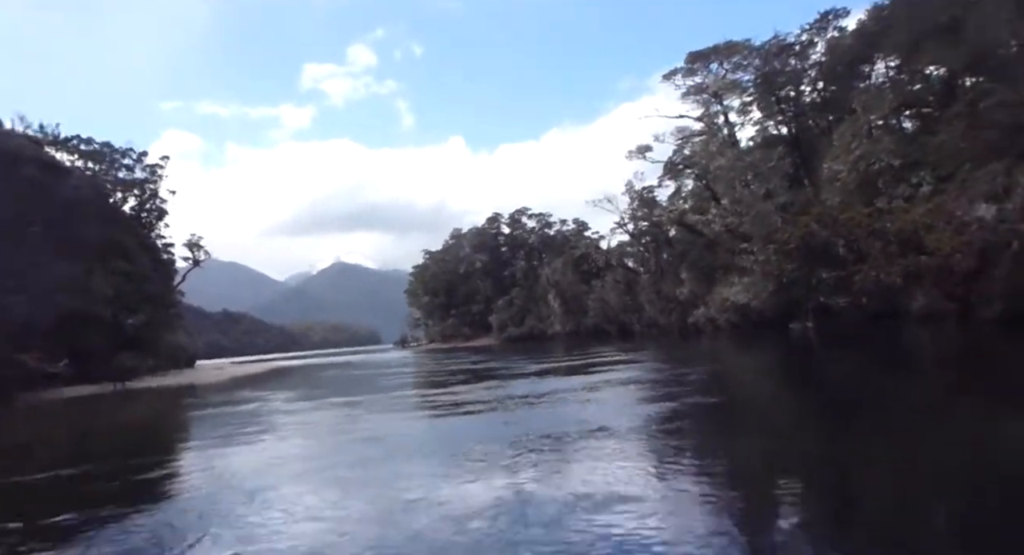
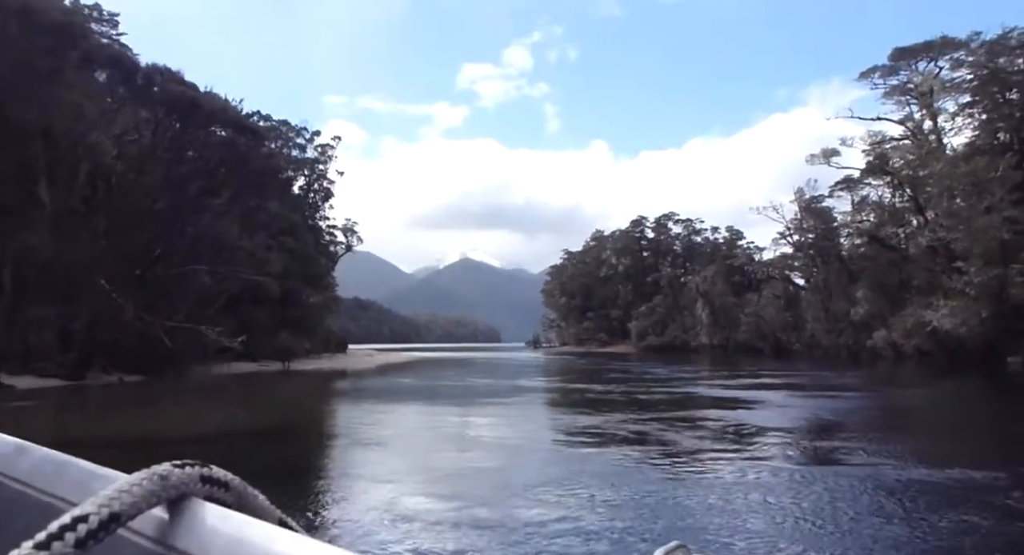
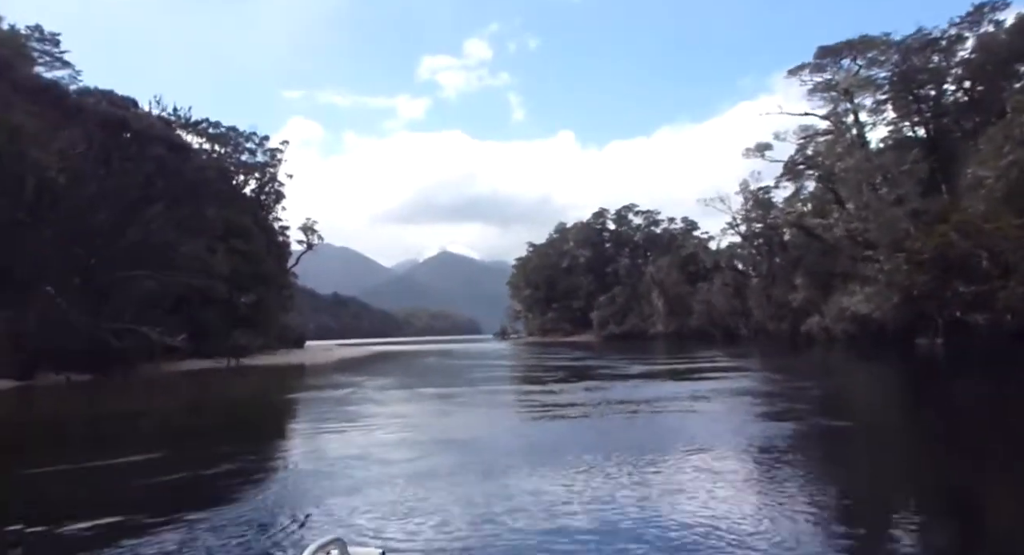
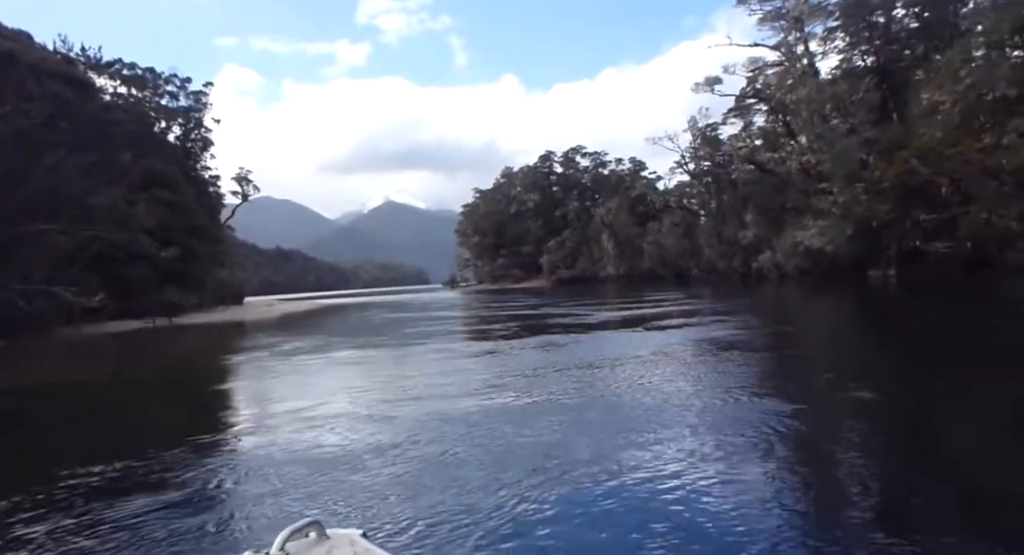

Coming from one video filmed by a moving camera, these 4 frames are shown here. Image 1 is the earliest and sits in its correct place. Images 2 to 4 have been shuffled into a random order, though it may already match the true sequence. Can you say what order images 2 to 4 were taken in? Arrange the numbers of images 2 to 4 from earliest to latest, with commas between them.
3, 4, 2
